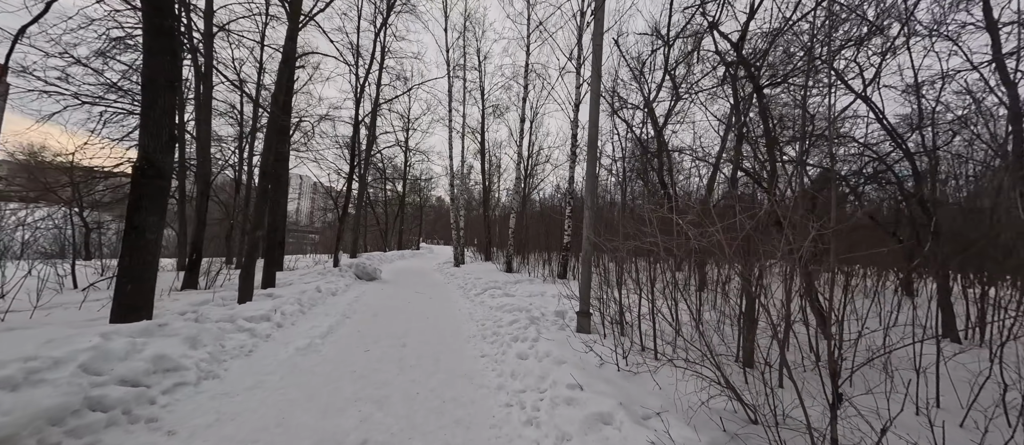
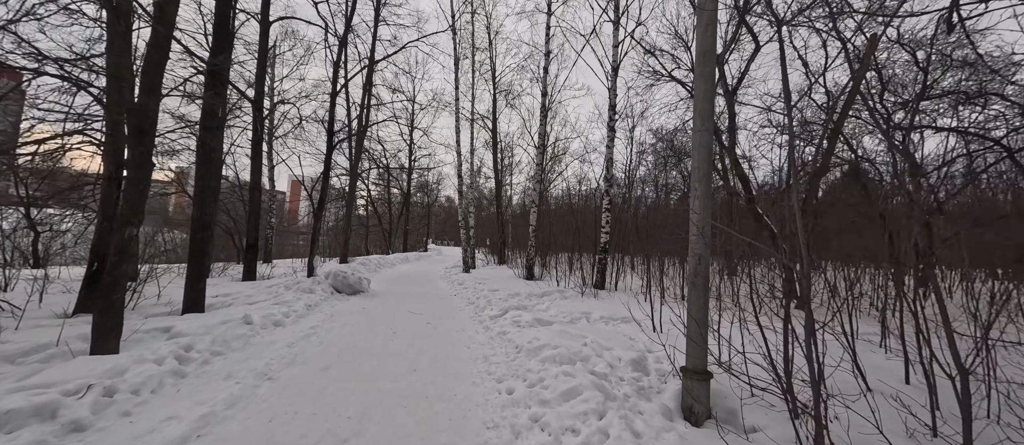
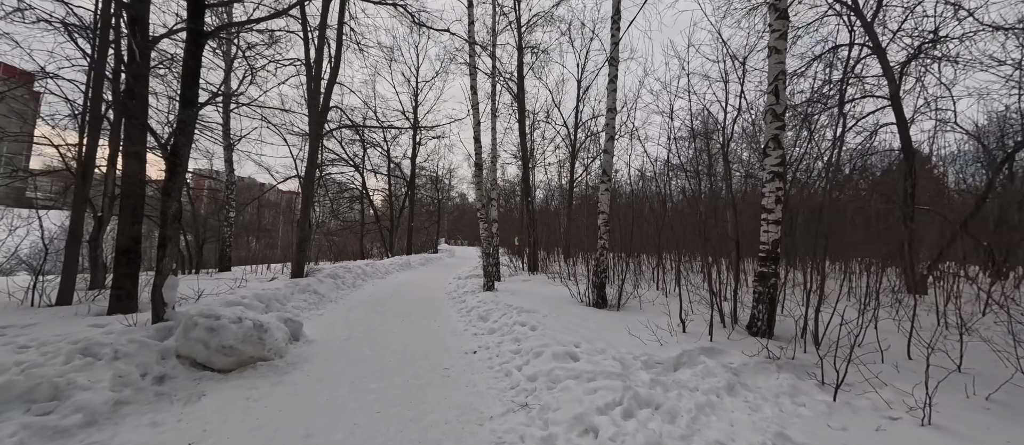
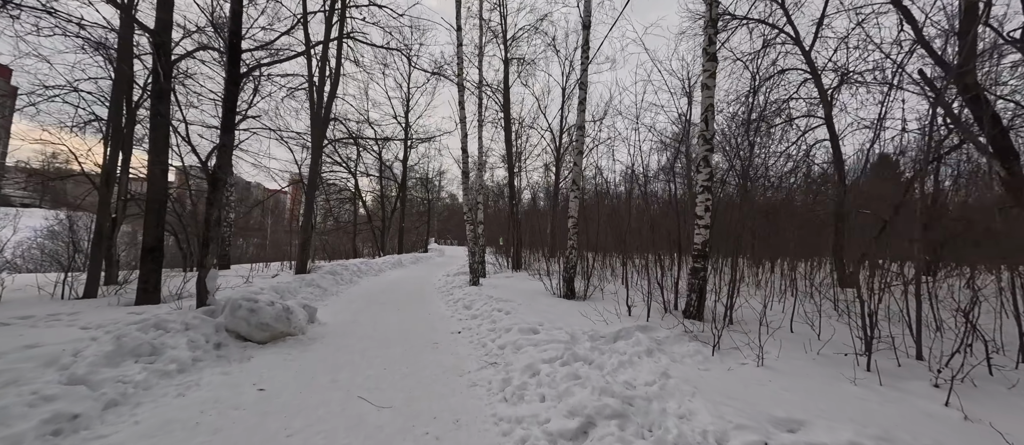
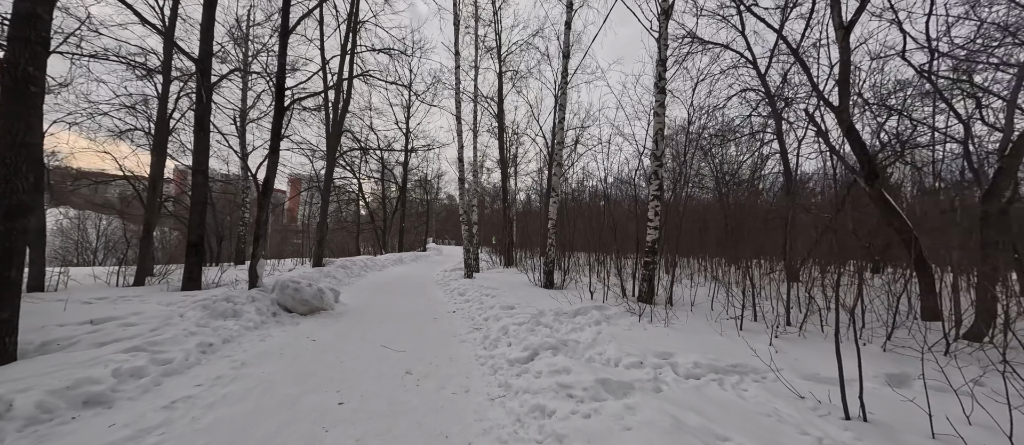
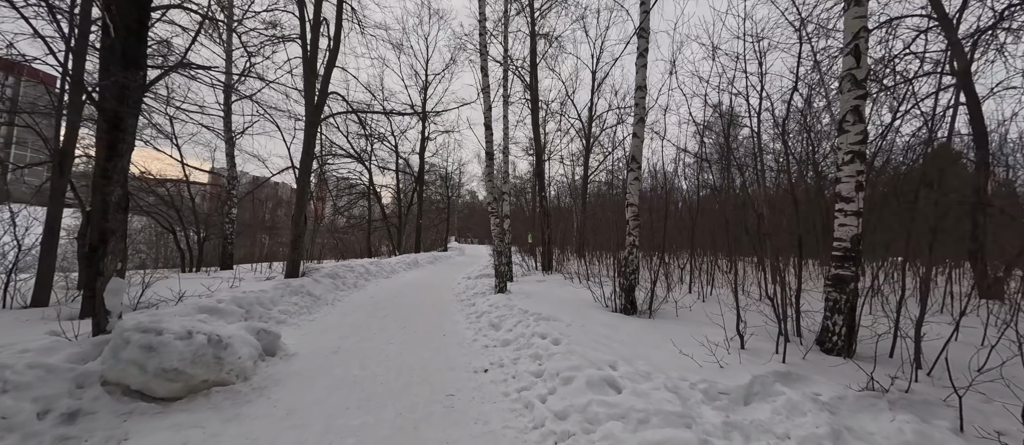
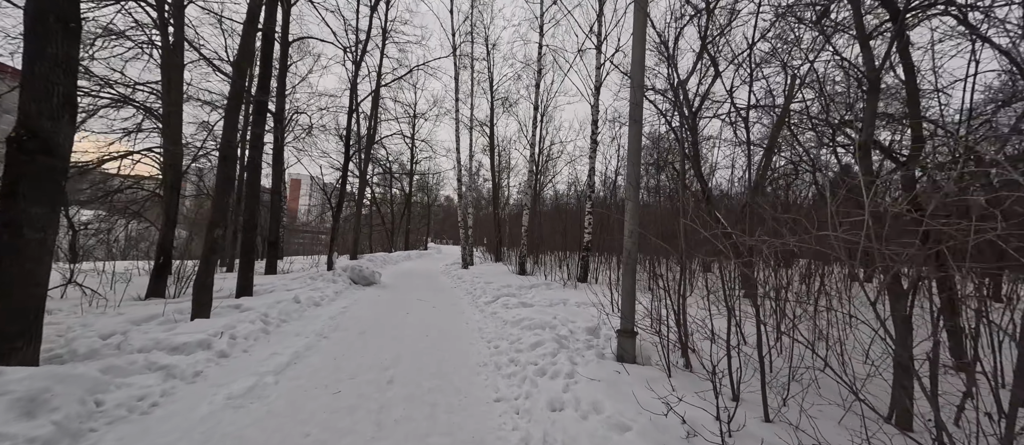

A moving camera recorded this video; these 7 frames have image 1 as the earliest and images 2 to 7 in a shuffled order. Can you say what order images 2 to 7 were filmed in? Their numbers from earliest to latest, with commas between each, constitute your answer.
7, 2, 5, 4, 3, 6
